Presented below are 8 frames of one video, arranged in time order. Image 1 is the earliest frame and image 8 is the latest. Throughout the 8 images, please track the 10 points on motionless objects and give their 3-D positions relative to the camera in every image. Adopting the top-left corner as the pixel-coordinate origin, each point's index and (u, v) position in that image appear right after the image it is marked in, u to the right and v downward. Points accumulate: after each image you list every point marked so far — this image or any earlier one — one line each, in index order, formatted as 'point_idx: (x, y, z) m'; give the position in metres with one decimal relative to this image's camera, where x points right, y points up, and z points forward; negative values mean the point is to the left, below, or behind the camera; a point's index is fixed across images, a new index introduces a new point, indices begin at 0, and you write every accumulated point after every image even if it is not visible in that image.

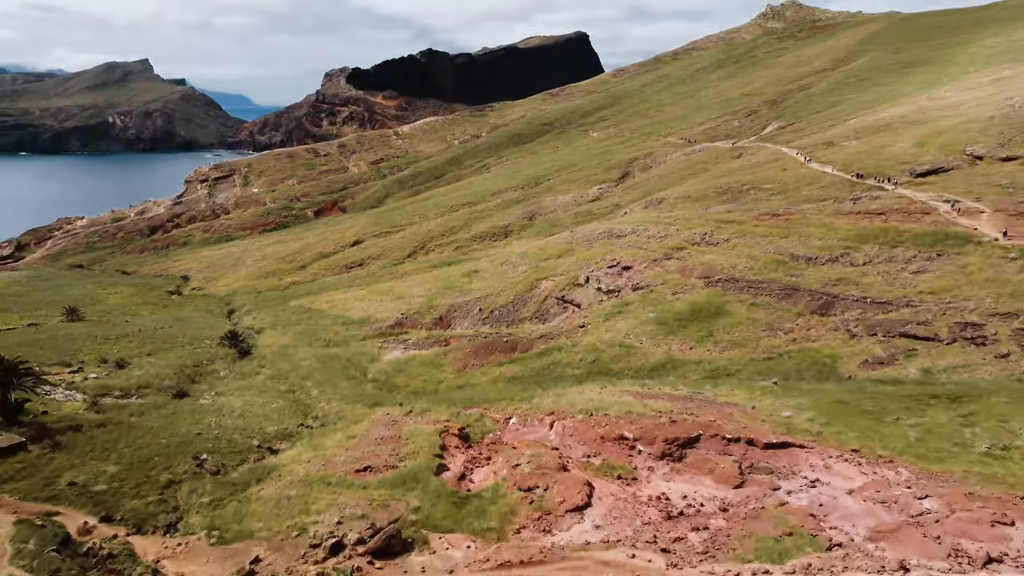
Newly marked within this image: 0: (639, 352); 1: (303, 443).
0: (+3.0, -1.3, +18.5) m
1: (-4.0, -2.8, +14.7) m
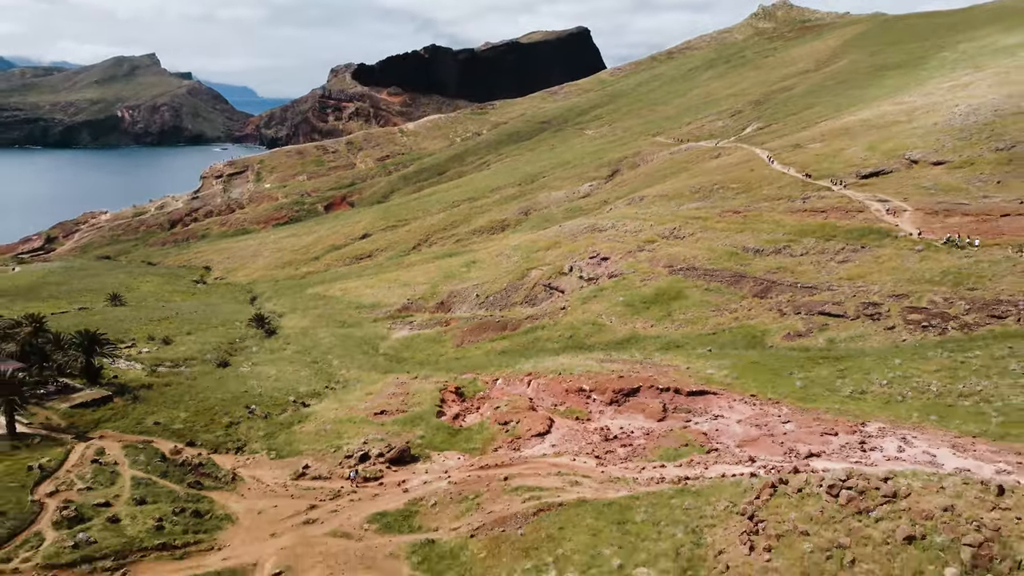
0: (+2.7, -1.0, +22.1) m
1: (-4.3, -2.5, +18.2) m
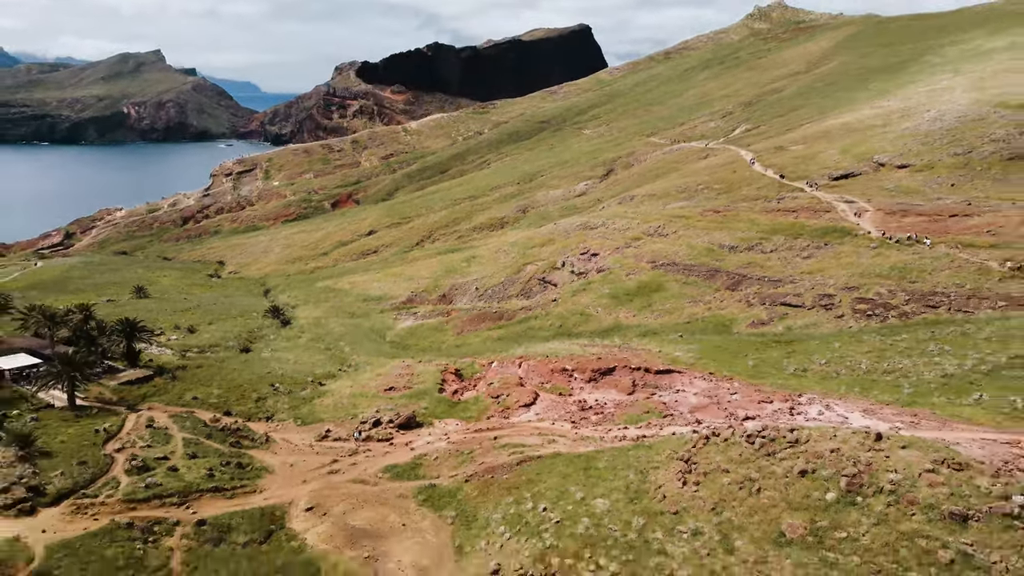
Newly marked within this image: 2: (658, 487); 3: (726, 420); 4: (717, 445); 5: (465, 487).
0: (+2.5, -0.8, +24.4) m
1: (-4.5, -2.3, +20.6) m
2: (+2.0, -2.8, +10.5) m
3: (+3.6, -2.2, +12.8) m
4: (+3.0, -2.4, +11.1) m
5: (-0.9, -3.1, +11.8) m
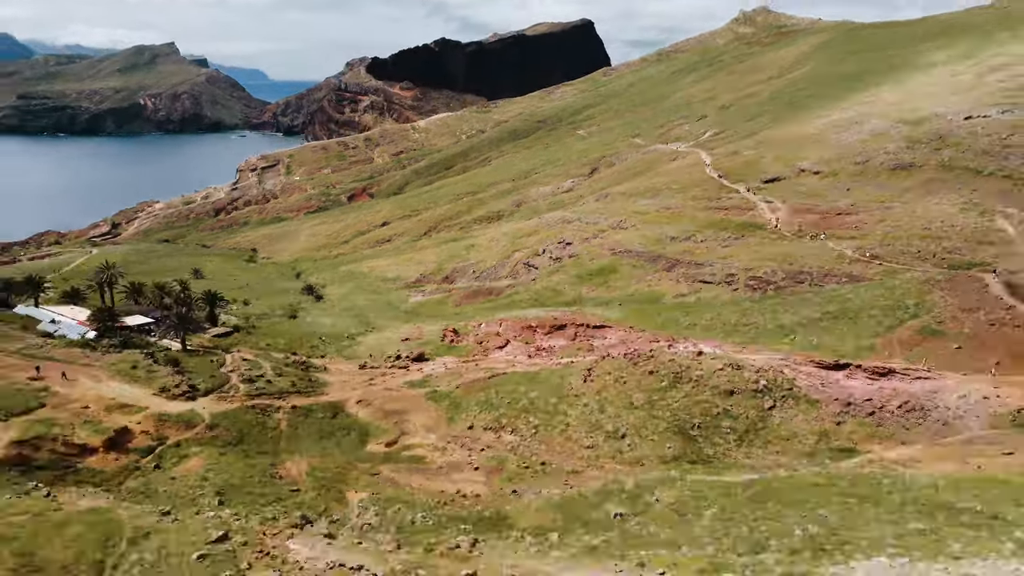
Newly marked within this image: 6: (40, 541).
0: (+2.0, 0.0, +31.6) m
1: (-5.1, -1.6, +27.8) m
2: (+1.3, -2.2, +17.7) m
3: (+2.9, -1.6, +20.0) m
4: (+2.3, -1.8, +18.4) m
5: (-1.5, -2.5, +19.0) m
6: (-5.9, -3.3, +11.0) m
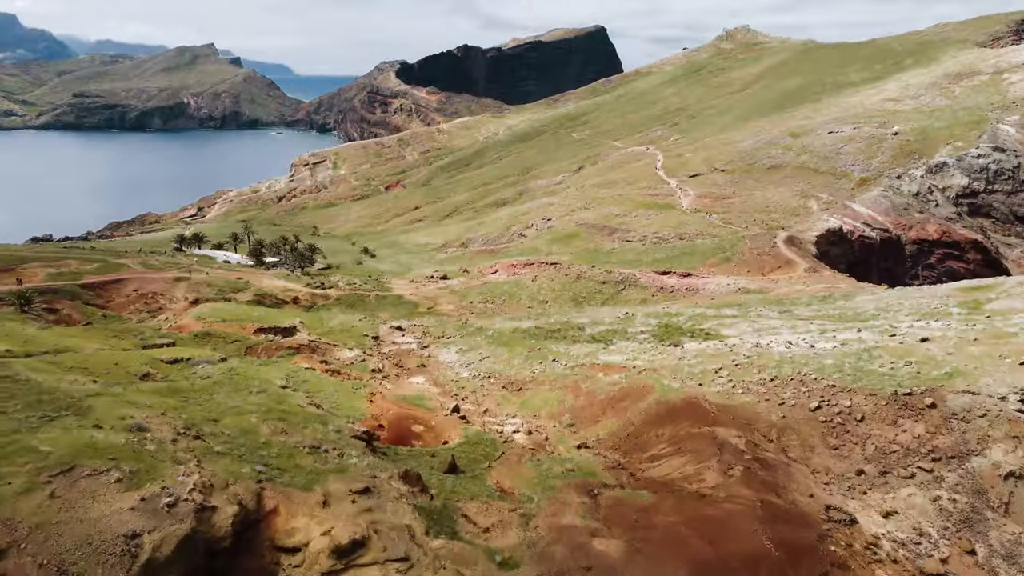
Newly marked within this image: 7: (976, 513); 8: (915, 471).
0: (+1.6, +2.4, +47.2) m
1: (-5.6, +0.9, +43.7) m
2: (+0.5, +0.2, +33.4) m
3: (+2.2, +0.8, +35.7) m
4: (+1.5, +0.6, +34.0) m
5: (-2.3, 0.0, +34.8) m
6: (-6.9, -0.8, +26.9) m
7: (+6.9, -3.2, +11.5) m
8: (+6.4, -2.8, +12.6) m
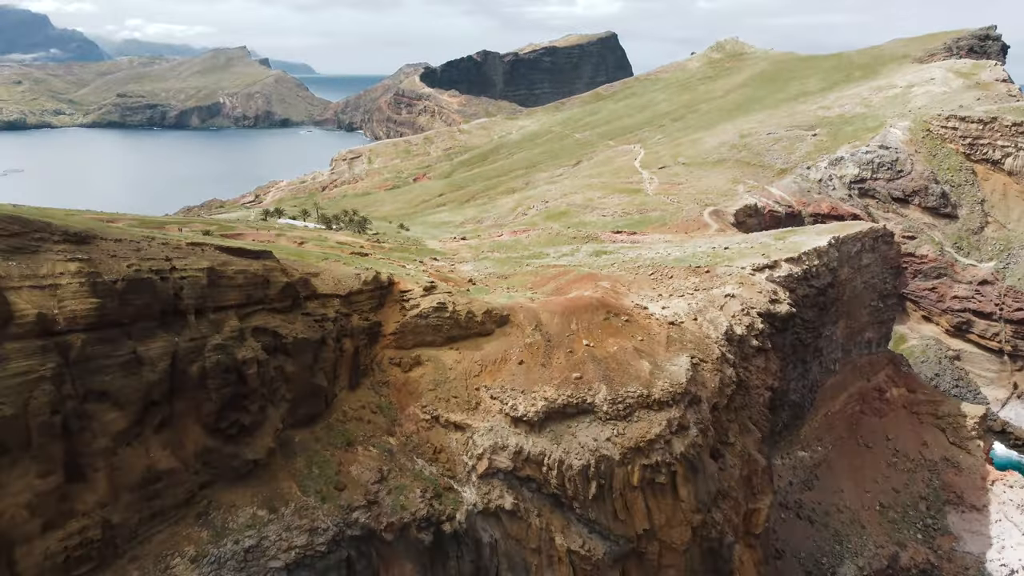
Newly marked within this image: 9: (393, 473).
0: (+1.9, +5.2, +61.3) m
1: (-5.3, +3.7, +58.0) m
2: (+0.5, +2.9, +47.5) m
3: (+2.2, +3.5, +49.8) m
4: (+1.5, +3.3, +48.1) m
5: (-2.3, +2.7, +49.0) m
6: (-7.1, +2.0, +41.2) m
7: (+6.3, -0.6, +25.5) m
8: (+5.9, -0.1, +26.6) m
9: (-2.8, -4.4, +19.1) m
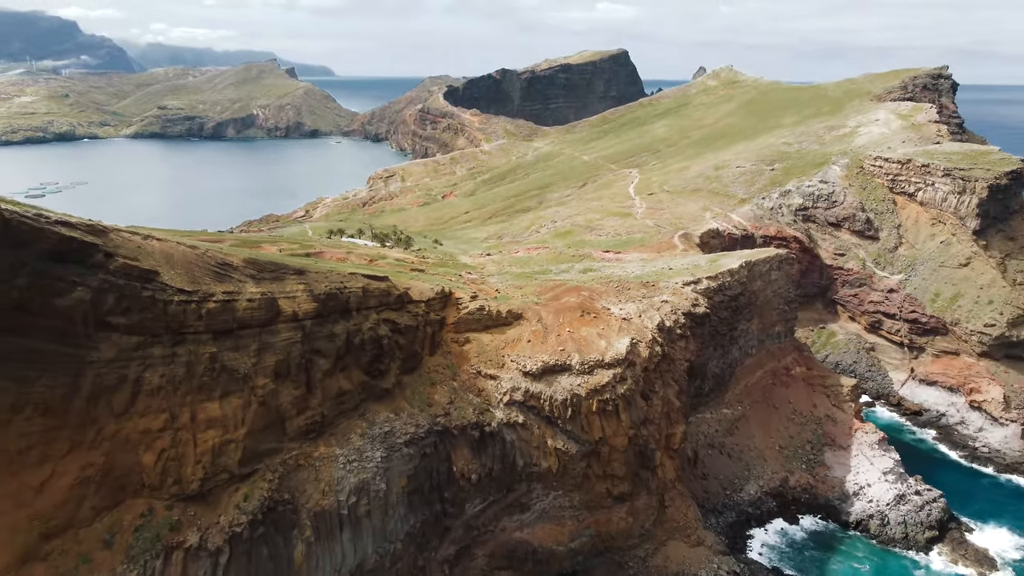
0: (+3.3, +4.7, +75.9) m
1: (-4.0, +3.2, +72.7) m
2: (+1.6, +2.5, +62.2) m
3: (+3.4, +3.0, +64.4) m
4: (+2.7, +2.9, +62.7) m
5: (-1.1, +2.3, +63.7) m
6: (-6.1, +1.5, +56.0) m
7: (+6.9, -1.0, +40.0) m
8: (+6.5, -0.6, +41.1) m
9: (-2.4, -4.8, +33.8) m
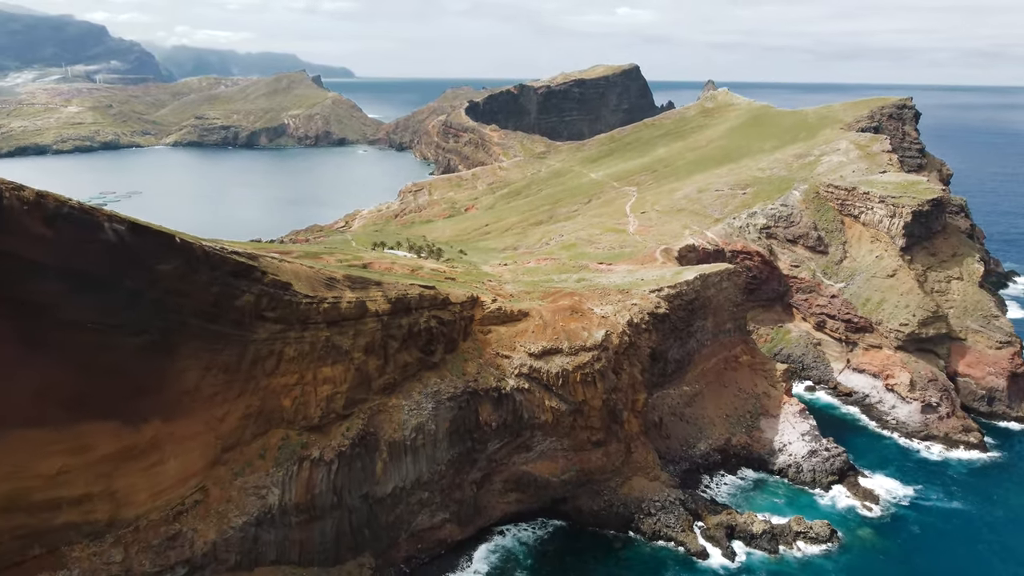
0: (+4.9, +4.2, +90.6) m
1: (-2.5, +2.8, +87.6) m
2: (+2.8, +2.0, +76.9) m
3: (+4.6, +2.6, +79.0) m
4: (+3.9, +2.4, +77.4) m
5: (+0.1, +1.8, +78.5) m
6: (-5.1, +1.2, +70.9) m
7: (+7.6, -1.5, +54.6) m
8: (+7.2, -1.0, +55.7) m
9: (-1.9, -5.1, +48.6) m
